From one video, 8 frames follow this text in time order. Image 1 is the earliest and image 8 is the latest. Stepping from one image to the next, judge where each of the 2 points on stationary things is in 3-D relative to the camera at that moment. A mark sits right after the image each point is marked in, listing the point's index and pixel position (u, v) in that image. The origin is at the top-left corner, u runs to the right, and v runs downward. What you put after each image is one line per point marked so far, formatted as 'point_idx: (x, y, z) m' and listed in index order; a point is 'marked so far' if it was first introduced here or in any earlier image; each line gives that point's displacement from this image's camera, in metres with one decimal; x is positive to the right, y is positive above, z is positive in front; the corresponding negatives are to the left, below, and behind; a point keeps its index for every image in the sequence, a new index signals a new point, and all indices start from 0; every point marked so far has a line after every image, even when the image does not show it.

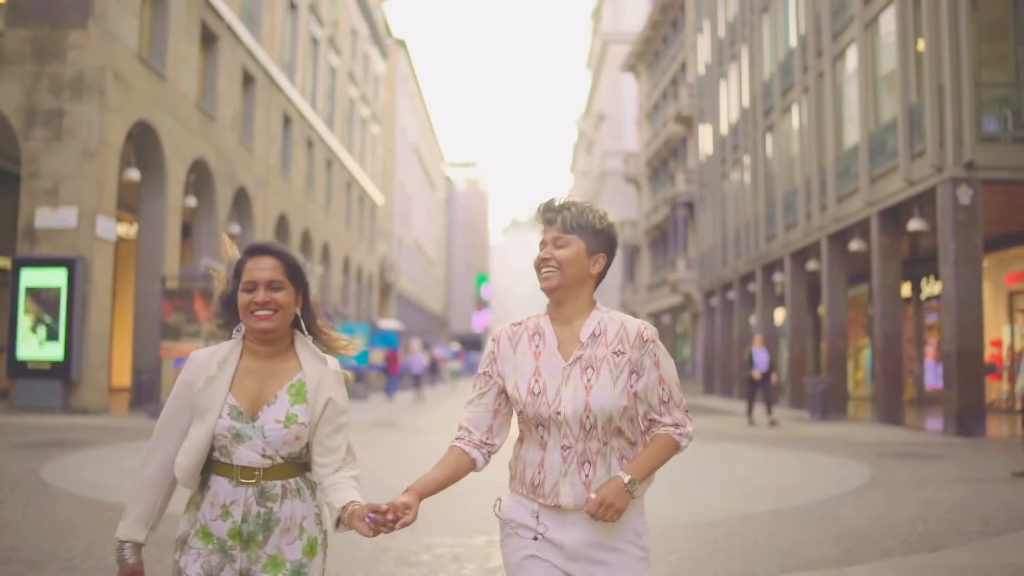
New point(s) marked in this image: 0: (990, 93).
0: (+7.6, +3.1, +16.1) m
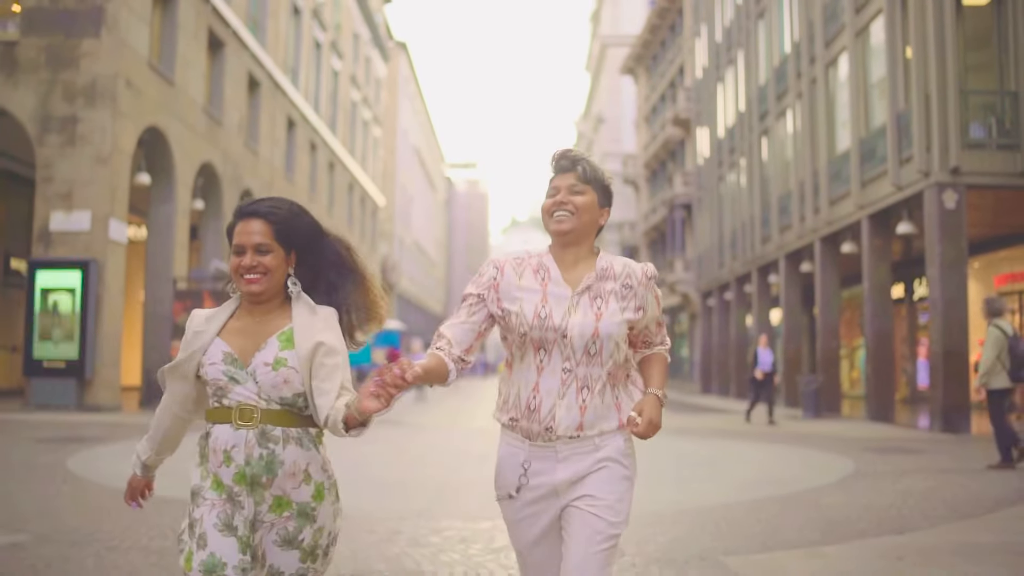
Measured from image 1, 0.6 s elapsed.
0: (+7.7, +3.0, +16.7) m
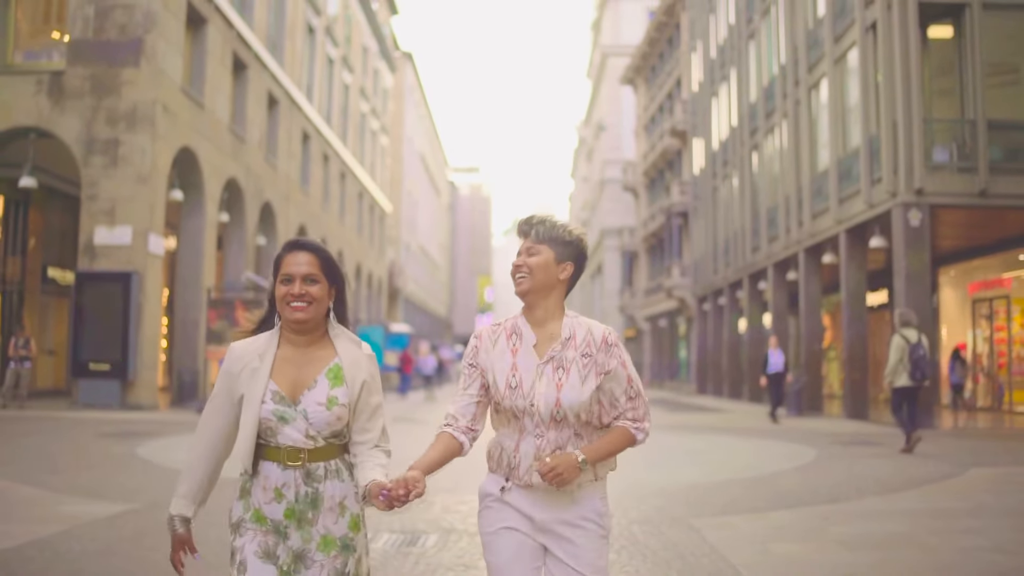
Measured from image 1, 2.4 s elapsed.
0: (+7.8, +2.9, +18.4) m
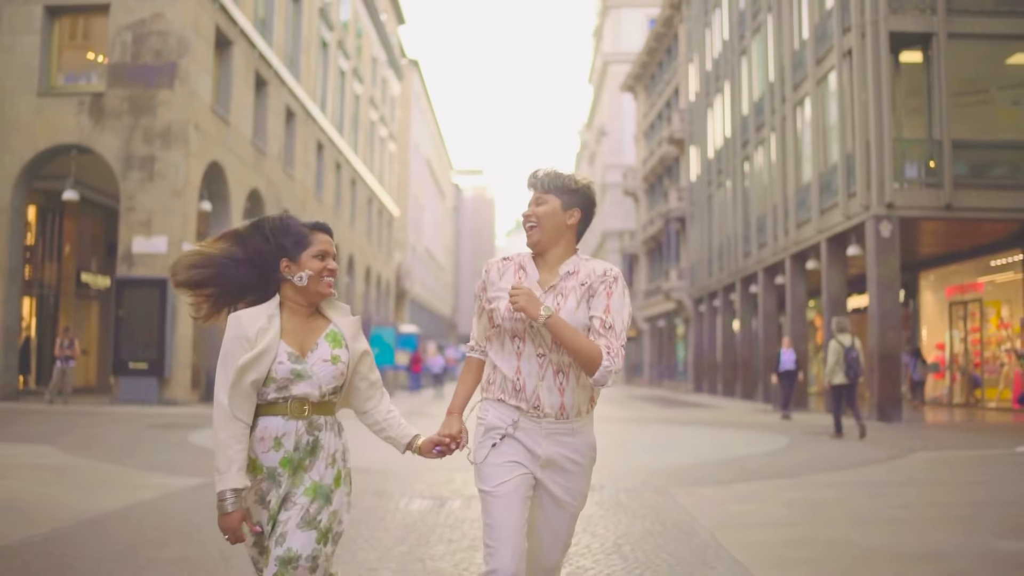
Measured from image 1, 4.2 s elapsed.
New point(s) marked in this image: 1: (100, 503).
0: (+7.9, +2.8, +20.1) m
1: (-3.6, -1.9, +8.7) m
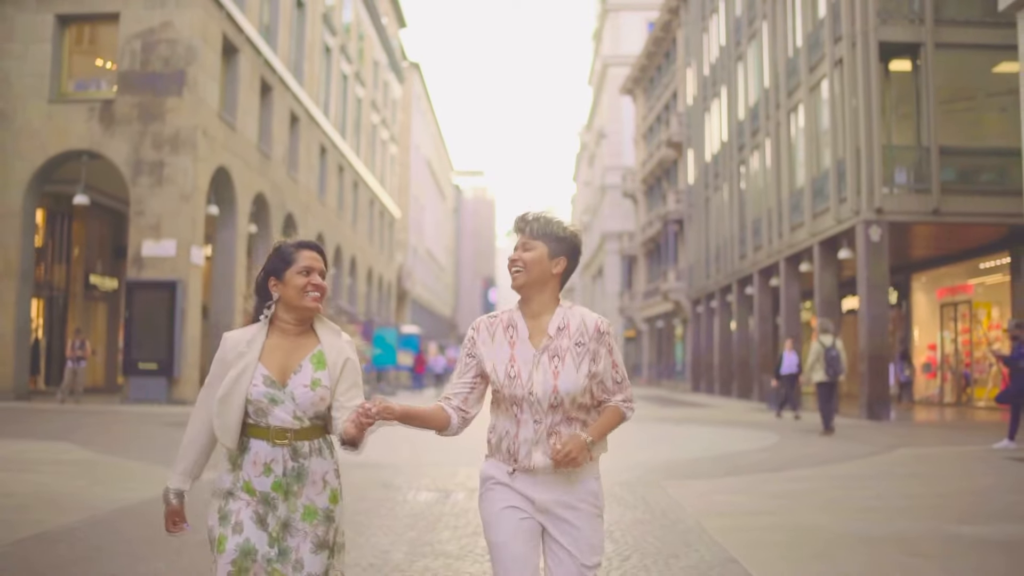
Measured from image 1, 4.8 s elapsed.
0: (+7.9, +2.7, +20.6) m
1: (-3.6, -1.9, +9.3) m
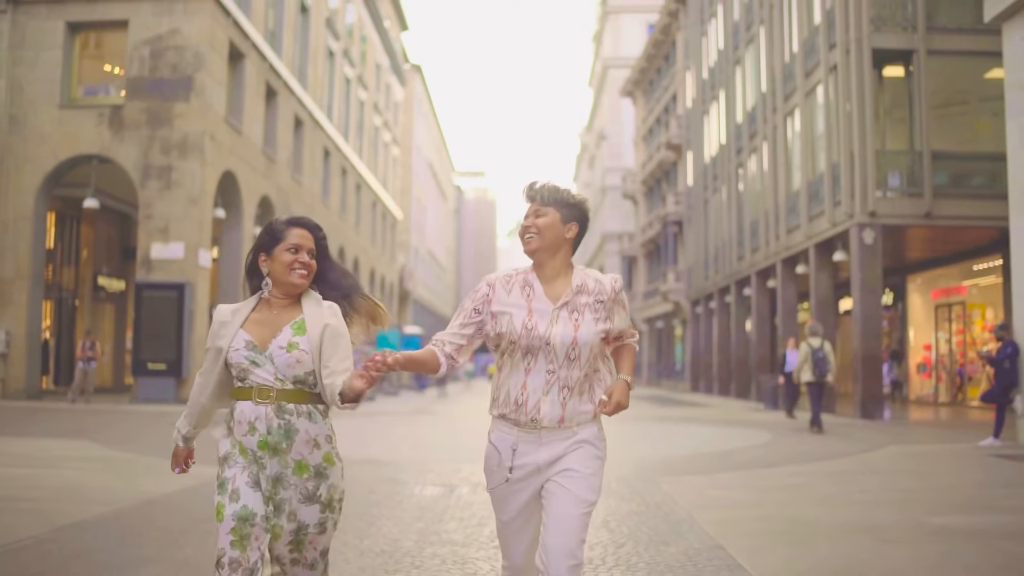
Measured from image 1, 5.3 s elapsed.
0: (+7.9, +2.7, +21.1) m
1: (-3.5, -1.9, +9.8) m
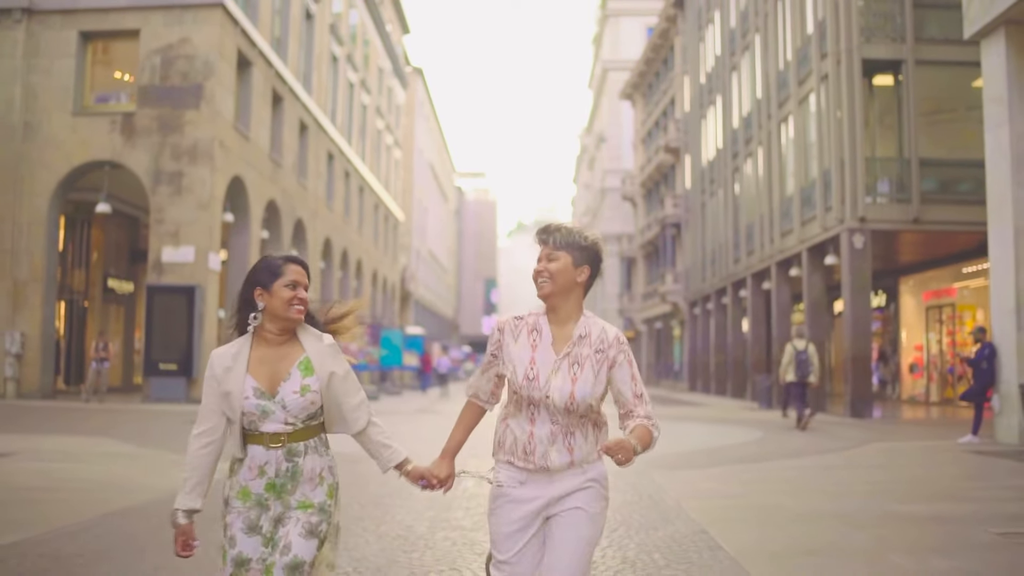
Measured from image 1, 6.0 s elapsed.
0: (+7.9, +2.6, +21.7) m
1: (-3.5, -2.0, +10.4) m
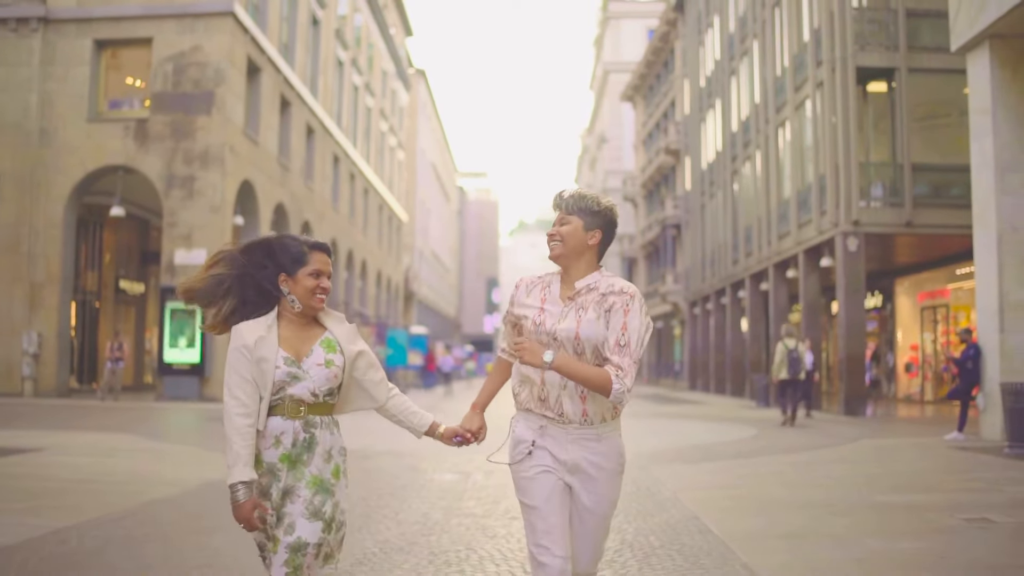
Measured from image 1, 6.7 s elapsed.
0: (+8.0, +2.6, +22.4) m
1: (-3.4, -2.1, +11.1) m
